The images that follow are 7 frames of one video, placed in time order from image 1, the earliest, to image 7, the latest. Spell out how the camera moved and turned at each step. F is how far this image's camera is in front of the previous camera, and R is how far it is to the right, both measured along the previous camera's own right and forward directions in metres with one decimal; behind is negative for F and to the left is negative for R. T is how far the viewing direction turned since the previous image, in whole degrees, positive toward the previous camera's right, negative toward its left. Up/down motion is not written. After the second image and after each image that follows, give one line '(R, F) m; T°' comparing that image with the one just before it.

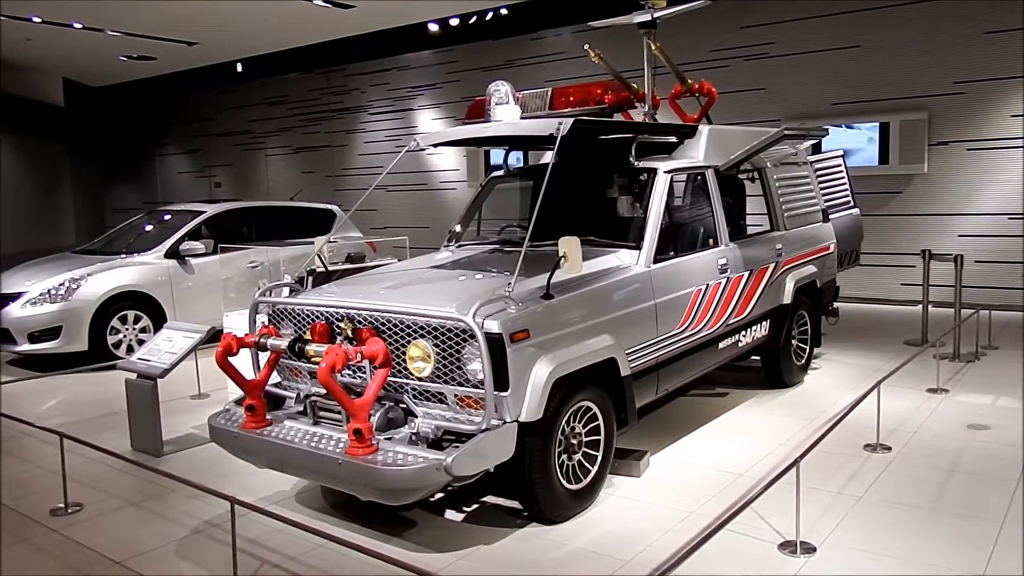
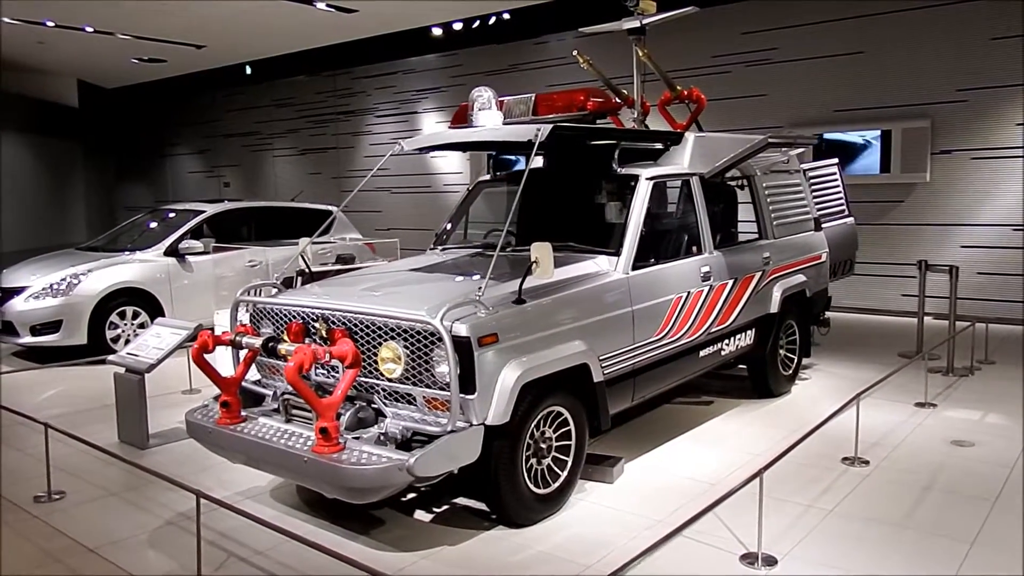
(+0.2, 0.0) m; -1°
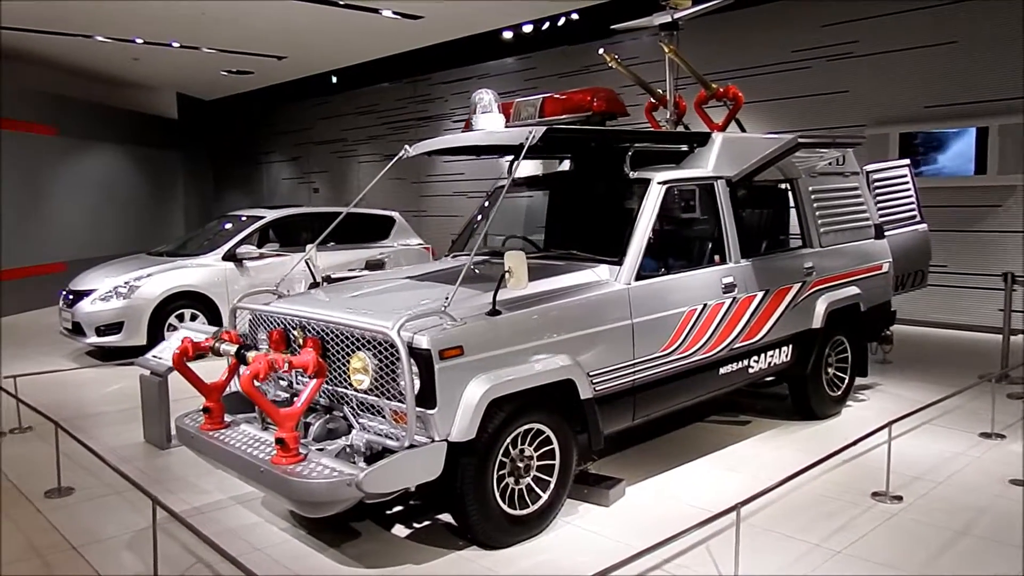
(+0.6, +0.2) m; -8°
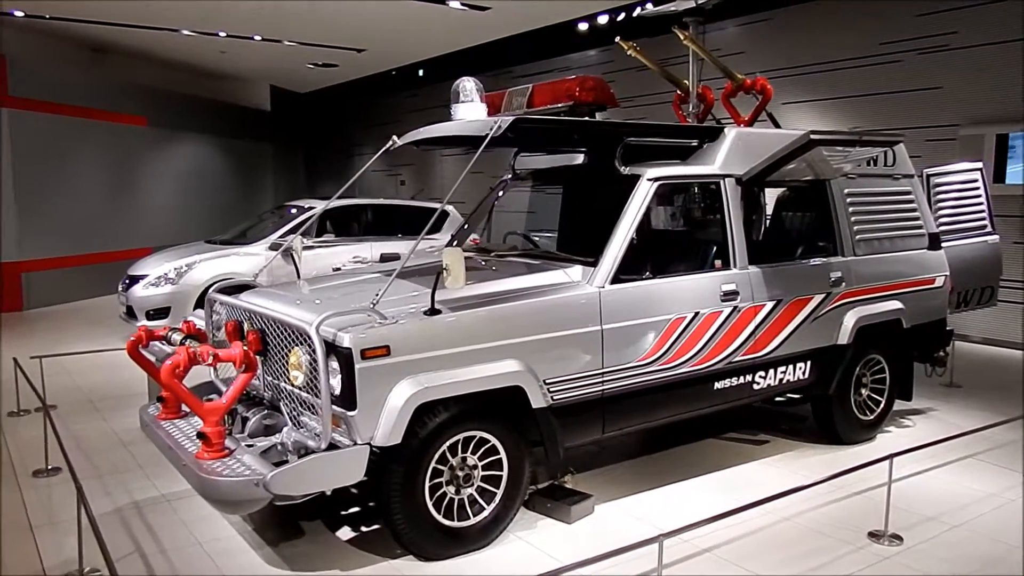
(+0.7, +0.3) m; -8°
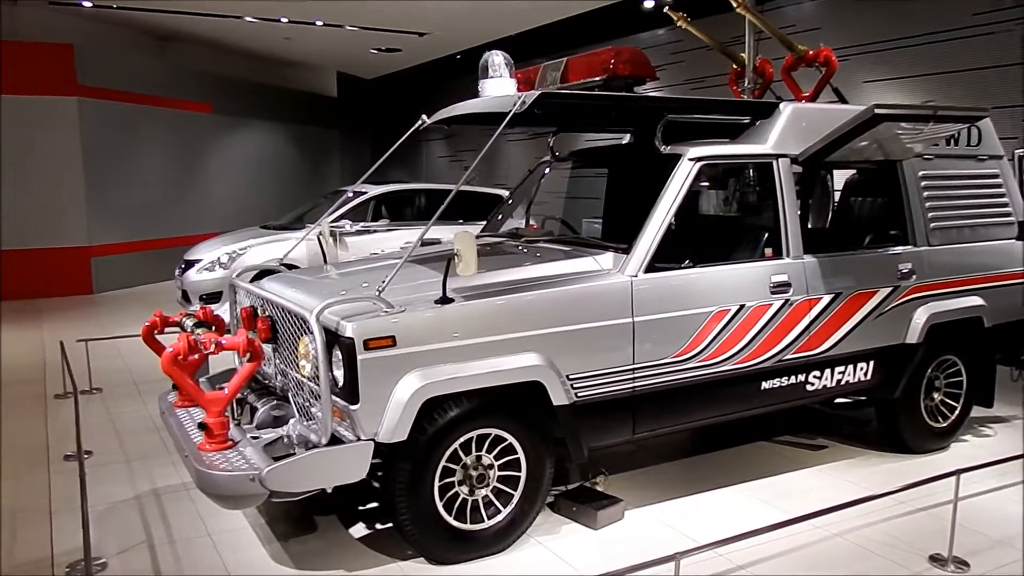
(+0.2, +0.3) m; -5°
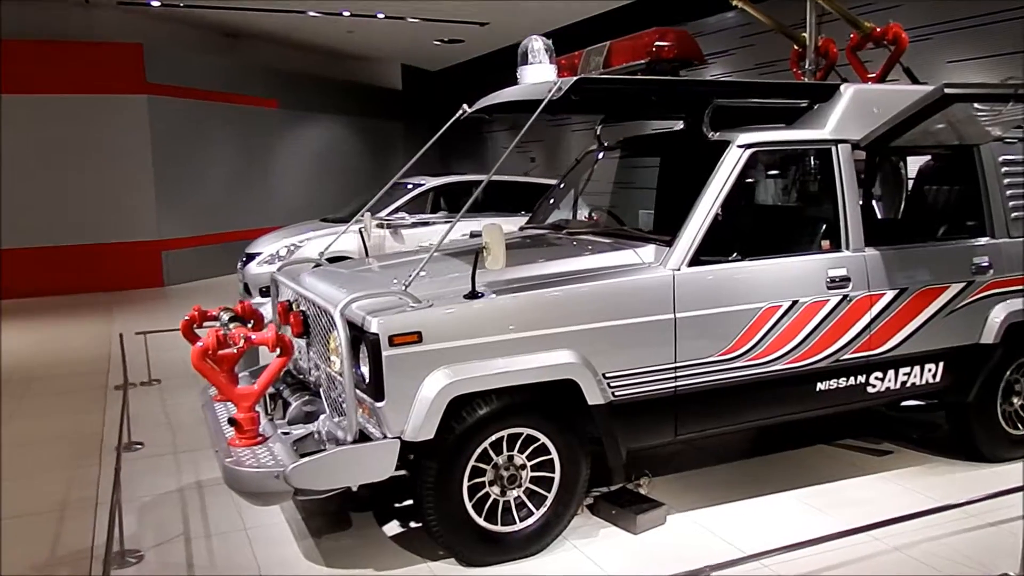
(+0.1, +0.1) m; -5°
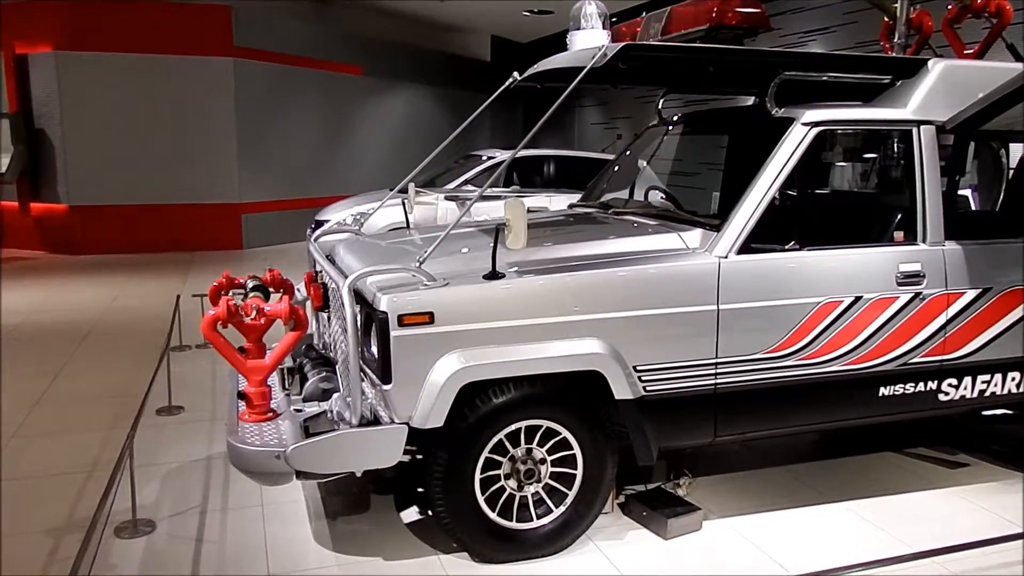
(+0.2, +0.2) m; -7°
